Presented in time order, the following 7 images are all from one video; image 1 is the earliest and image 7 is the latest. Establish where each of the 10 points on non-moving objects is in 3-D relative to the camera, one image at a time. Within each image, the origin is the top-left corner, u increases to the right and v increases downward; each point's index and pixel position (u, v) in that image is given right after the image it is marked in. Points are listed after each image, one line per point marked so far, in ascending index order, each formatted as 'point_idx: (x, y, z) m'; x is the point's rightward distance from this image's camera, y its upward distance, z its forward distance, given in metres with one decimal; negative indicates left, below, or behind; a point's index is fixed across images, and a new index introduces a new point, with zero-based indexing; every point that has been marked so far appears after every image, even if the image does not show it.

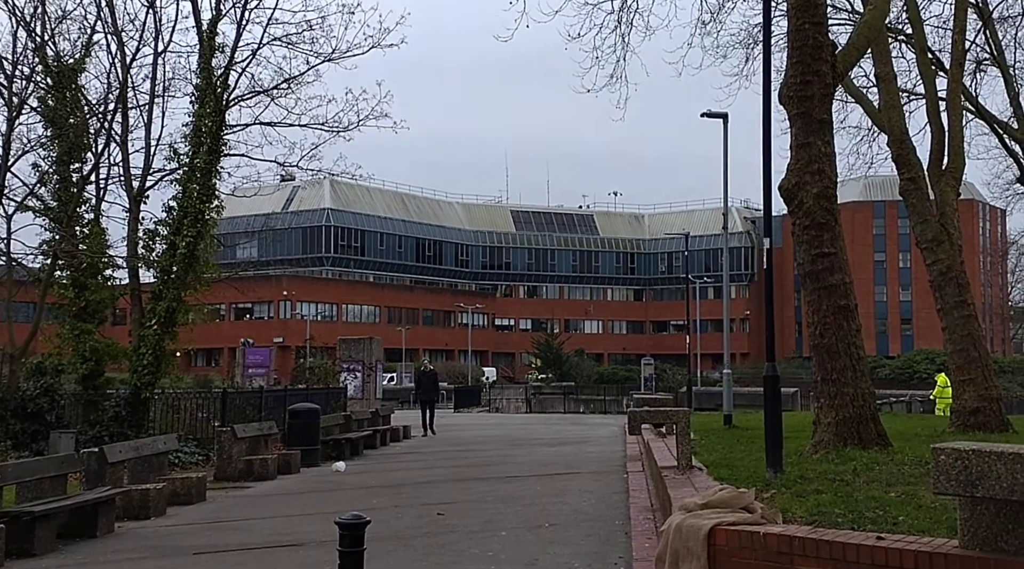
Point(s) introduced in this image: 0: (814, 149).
0: (+3.7, +1.7, +14.2) m
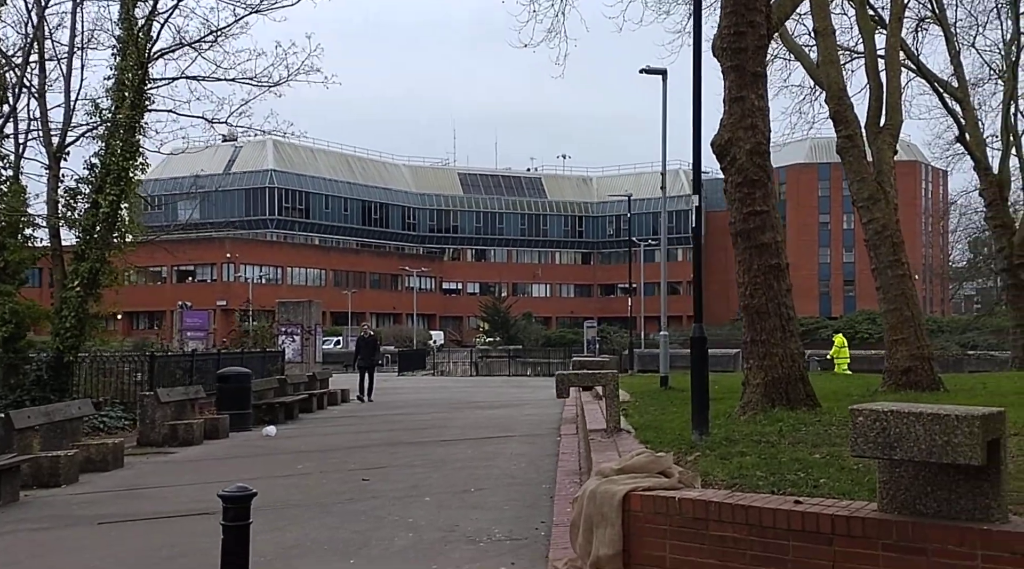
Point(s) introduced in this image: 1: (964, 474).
0: (+2.8, +2.2, +13.9) m
1: (+2.9, -1.2, +7.4) m
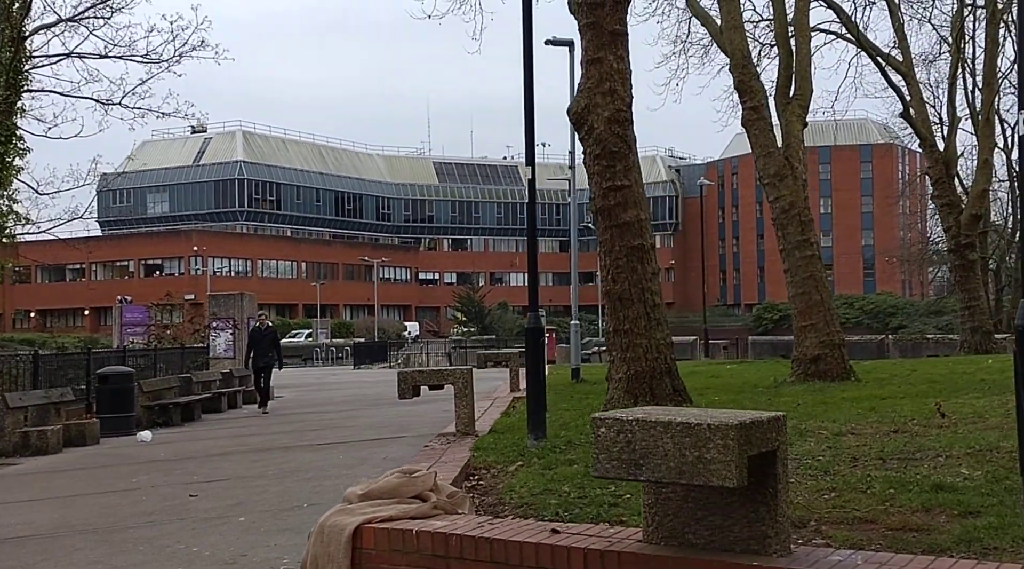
0: (+1.0, +2.3, +12.4) m
1: (+1.2, -1.1, +6.0) m
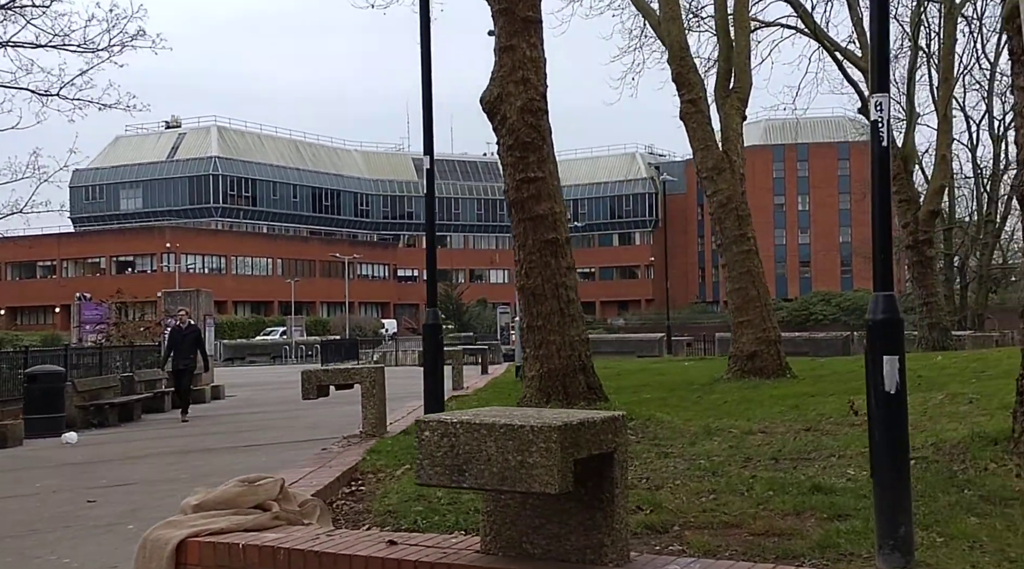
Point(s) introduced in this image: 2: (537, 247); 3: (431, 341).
0: (+0.1, +2.4, +12.1) m
1: (+0.3, -1.0, +5.6) m
2: (+0.3, +0.4, +12.0) m
3: (-0.7, -0.5, +10.1) m
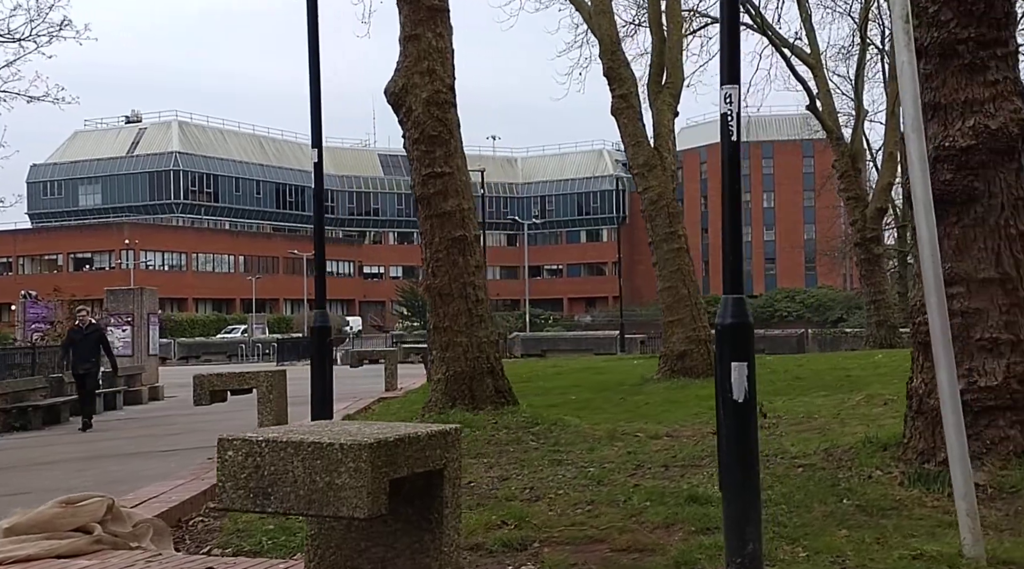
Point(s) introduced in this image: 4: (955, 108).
0: (-0.9, +2.4, +11.7) m
1: (-0.5, -1.0, +5.3) m
2: (-0.7, +0.4, +11.6) m
3: (-1.6, -0.5, +9.7) m
4: (+2.7, +1.1, +7.1) m
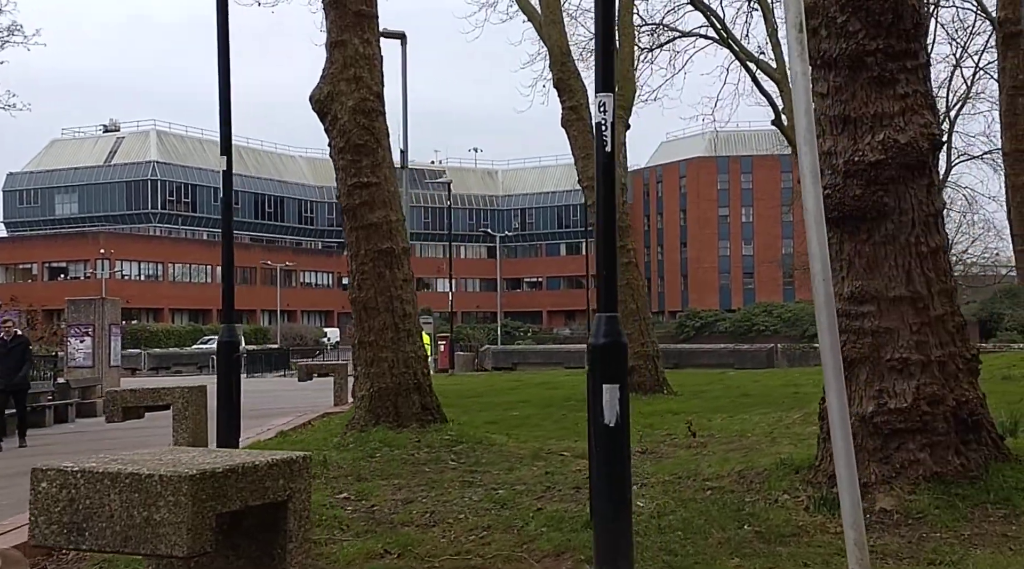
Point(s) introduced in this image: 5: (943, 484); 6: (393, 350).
0: (-1.6, +2.3, +11.4) m
1: (-1.1, -1.1, +5.0) m
2: (-1.4, +0.3, +11.4) m
3: (-2.2, -0.6, +9.4) m
4: (+2.1, +1.0, +6.9) m
5: (+2.5, -1.1, +6.7) m
6: (-1.1, -0.6, +11.4) m
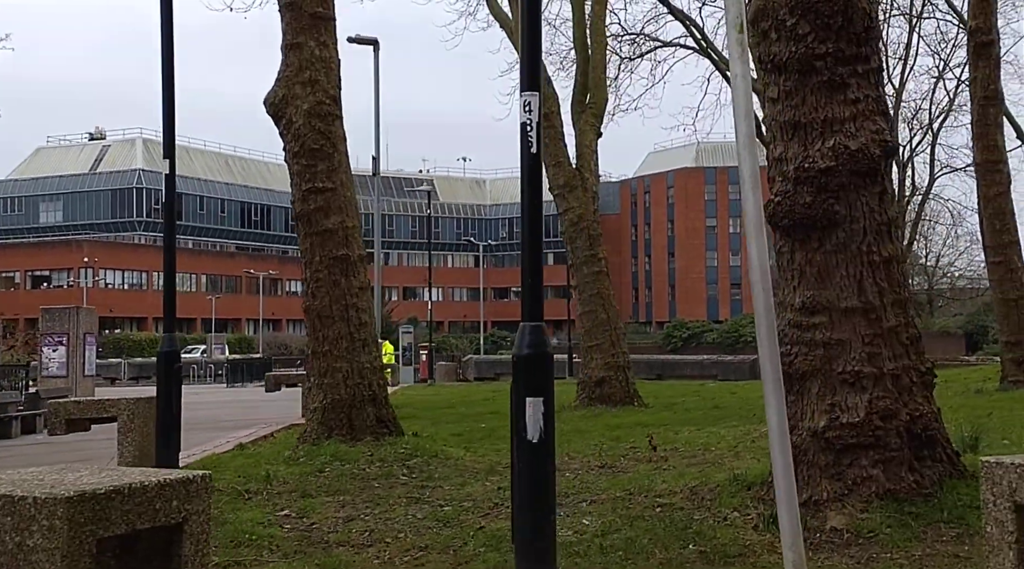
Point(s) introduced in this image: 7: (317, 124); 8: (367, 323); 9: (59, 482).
0: (-1.9, +2.2, +11.2) m
1: (-1.4, -1.1, +4.7) m
2: (-1.8, +0.2, +11.1) m
3: (-2.6, -0.7, +9.1) m
4: (+1.7, +0.9, +6.7) m
5: (+2.1, -1.2, +6.4) m
6: (-1.5, -0.7, +11.1) m
7: (-1.8, +1.5, +11.1) m
8: (-1.4, -0.4, +11.3) m
9: (-1.6, -0.7, +4.3) m
